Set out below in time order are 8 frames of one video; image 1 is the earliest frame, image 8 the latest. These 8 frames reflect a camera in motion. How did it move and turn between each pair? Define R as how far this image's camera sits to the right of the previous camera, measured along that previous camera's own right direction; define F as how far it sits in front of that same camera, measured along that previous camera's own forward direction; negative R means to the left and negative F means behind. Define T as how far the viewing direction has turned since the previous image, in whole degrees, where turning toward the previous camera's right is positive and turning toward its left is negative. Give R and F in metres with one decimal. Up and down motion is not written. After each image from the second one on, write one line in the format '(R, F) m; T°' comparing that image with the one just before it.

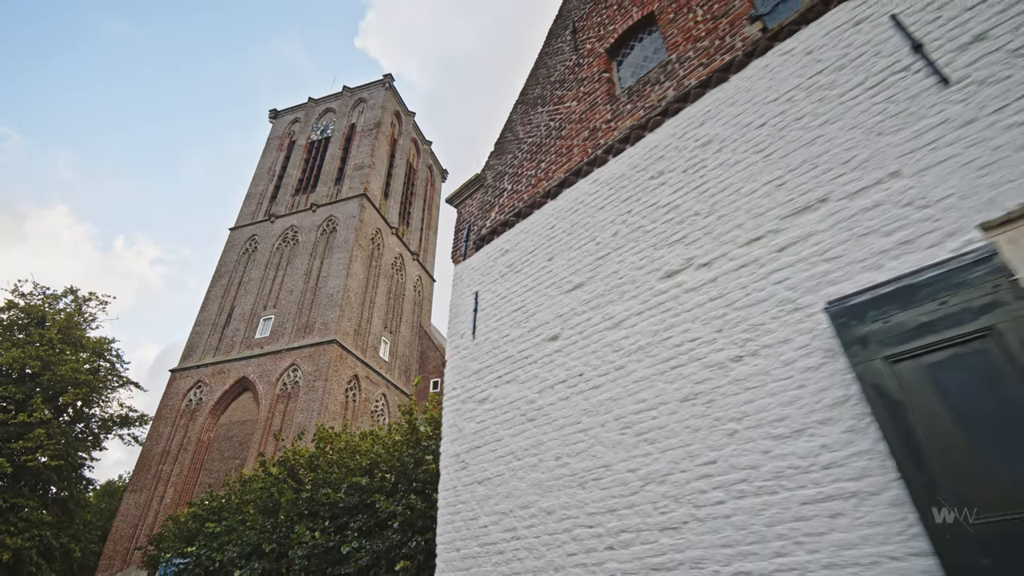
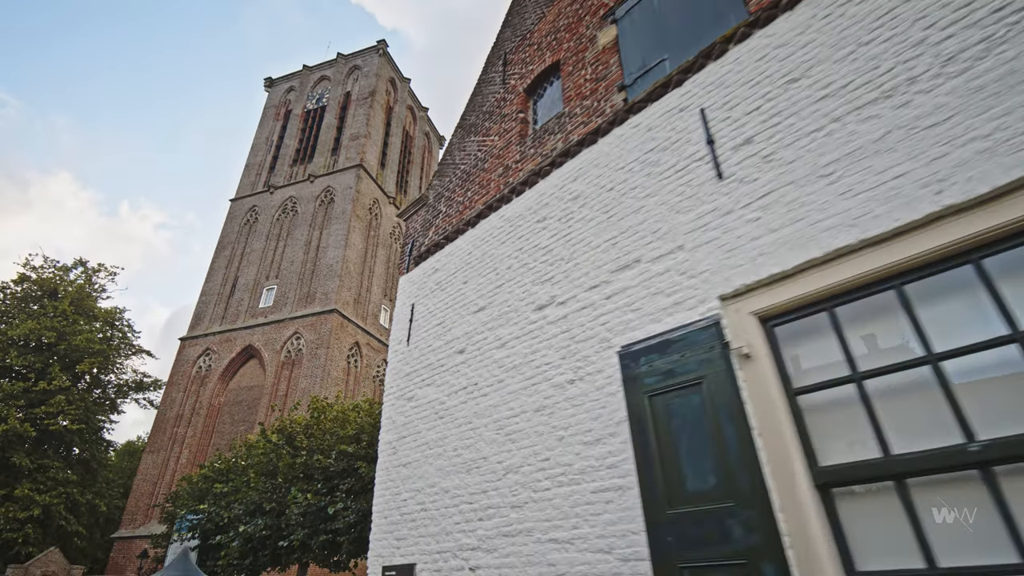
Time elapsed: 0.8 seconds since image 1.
(+0.7, -0.7) m; -1°
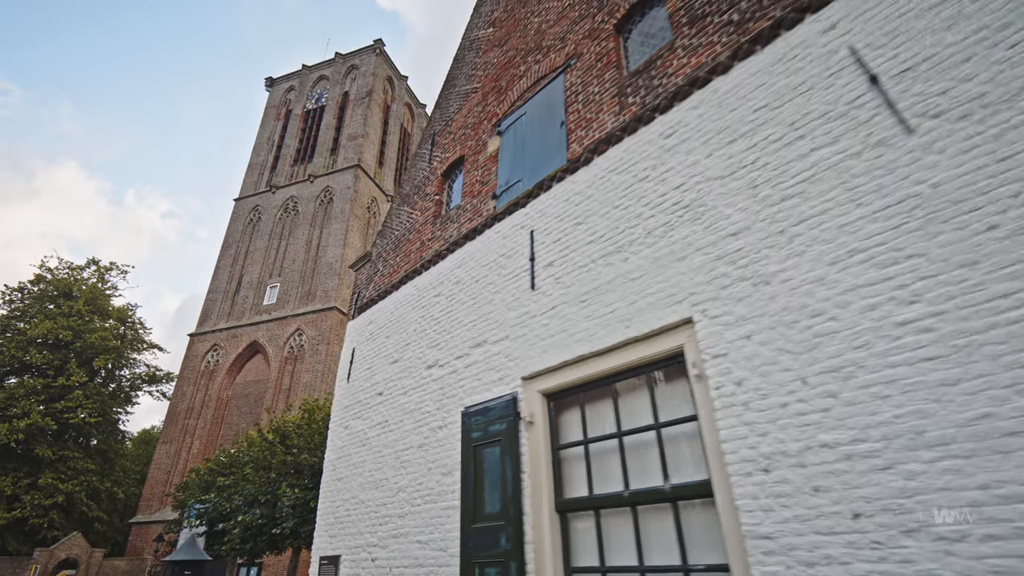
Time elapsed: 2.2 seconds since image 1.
(+1.0, -1.2) m; -1°
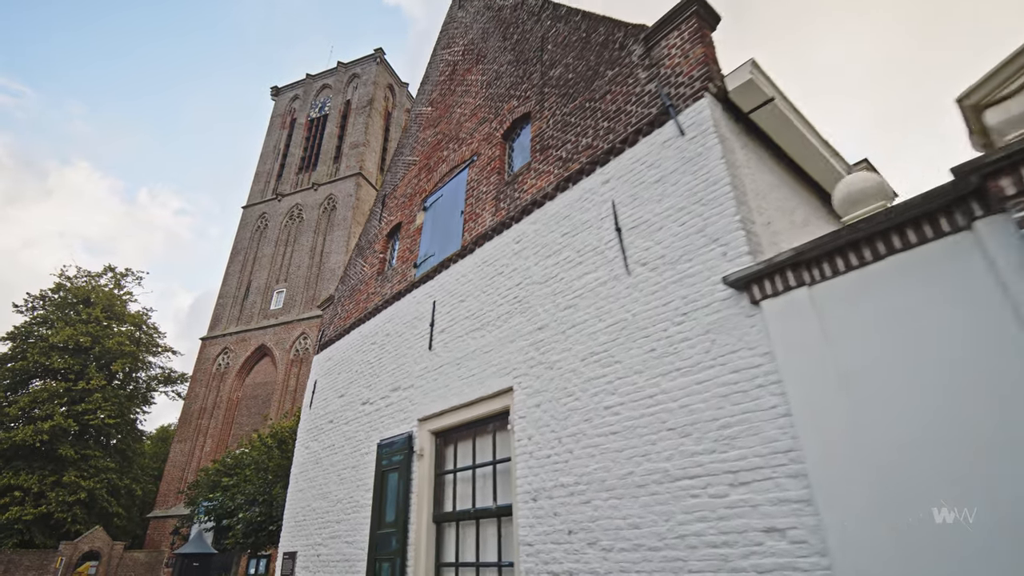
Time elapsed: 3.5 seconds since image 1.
(+1.1, -1.2) m; -1°
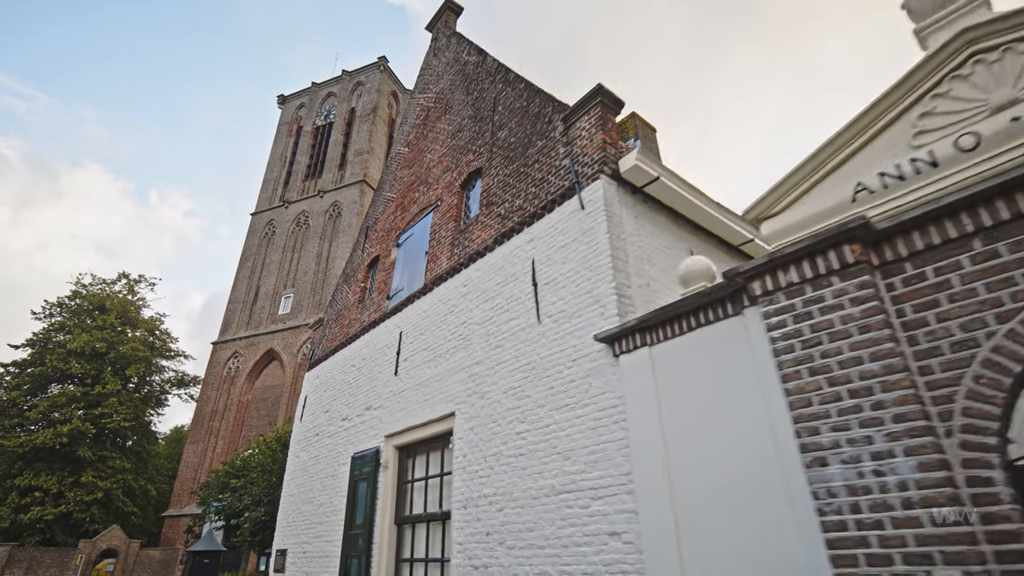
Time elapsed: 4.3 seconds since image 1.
(+0.6, -0.8) m; -1°
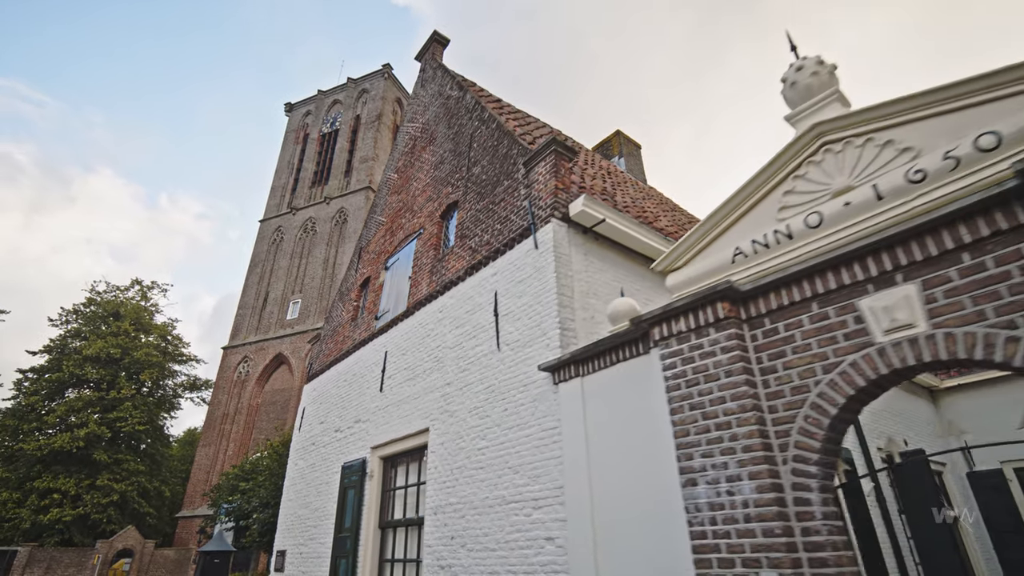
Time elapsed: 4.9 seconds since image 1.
(+0.4, -0.5) m; -1°
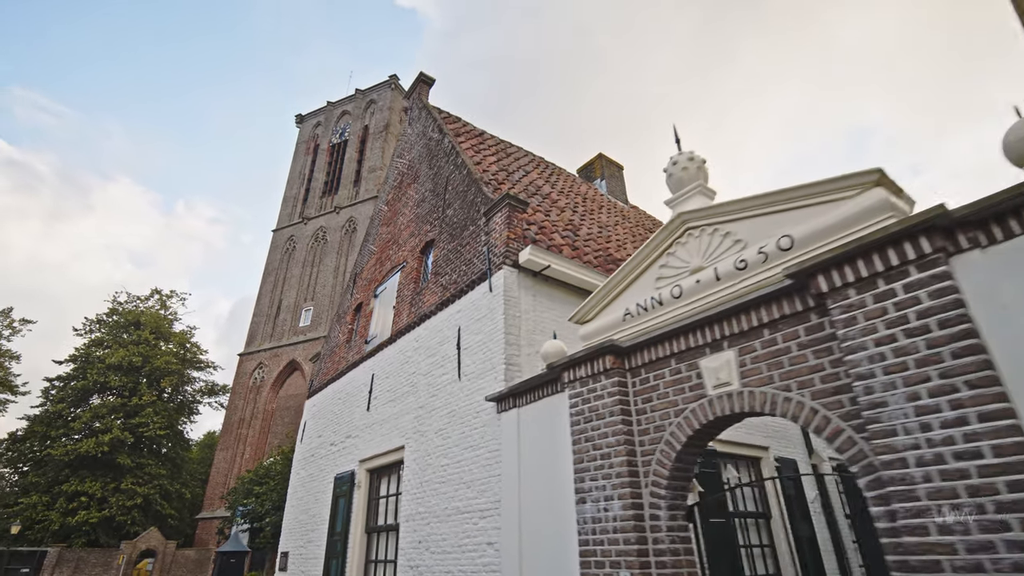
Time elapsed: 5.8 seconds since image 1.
(+0.6, -0.8) m; -1°
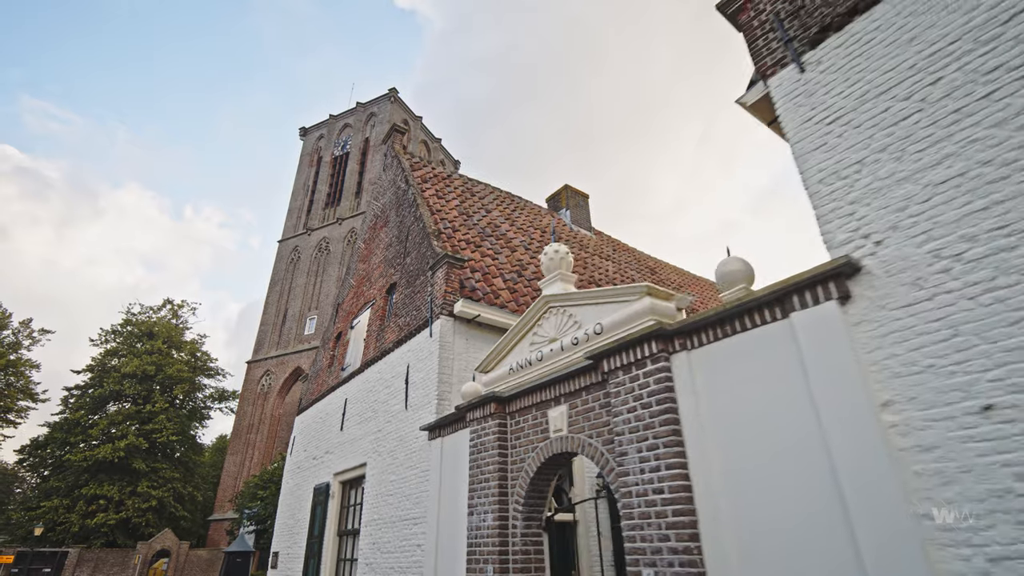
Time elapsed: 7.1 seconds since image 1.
(+1.0, -1.2) m; -1°
